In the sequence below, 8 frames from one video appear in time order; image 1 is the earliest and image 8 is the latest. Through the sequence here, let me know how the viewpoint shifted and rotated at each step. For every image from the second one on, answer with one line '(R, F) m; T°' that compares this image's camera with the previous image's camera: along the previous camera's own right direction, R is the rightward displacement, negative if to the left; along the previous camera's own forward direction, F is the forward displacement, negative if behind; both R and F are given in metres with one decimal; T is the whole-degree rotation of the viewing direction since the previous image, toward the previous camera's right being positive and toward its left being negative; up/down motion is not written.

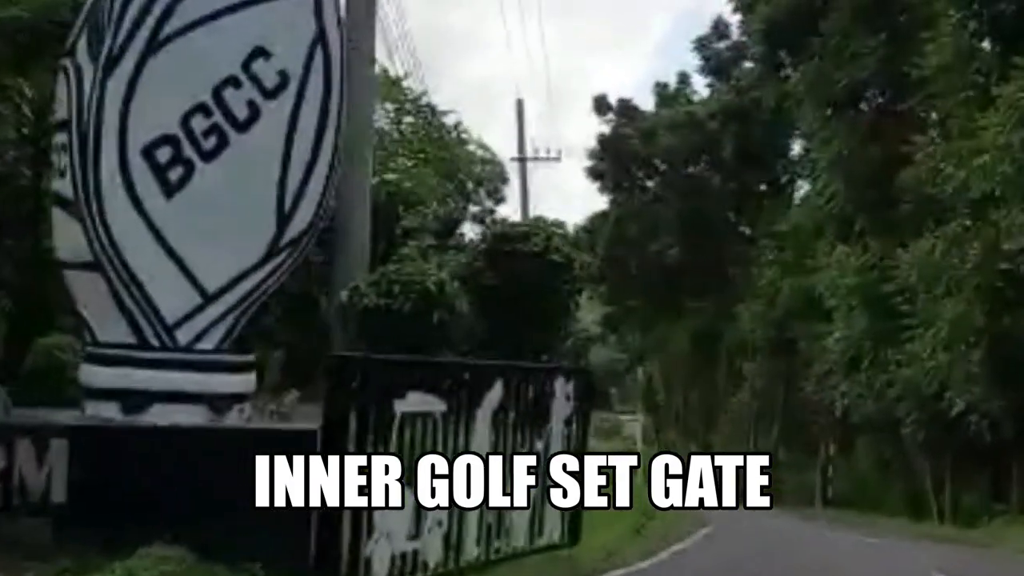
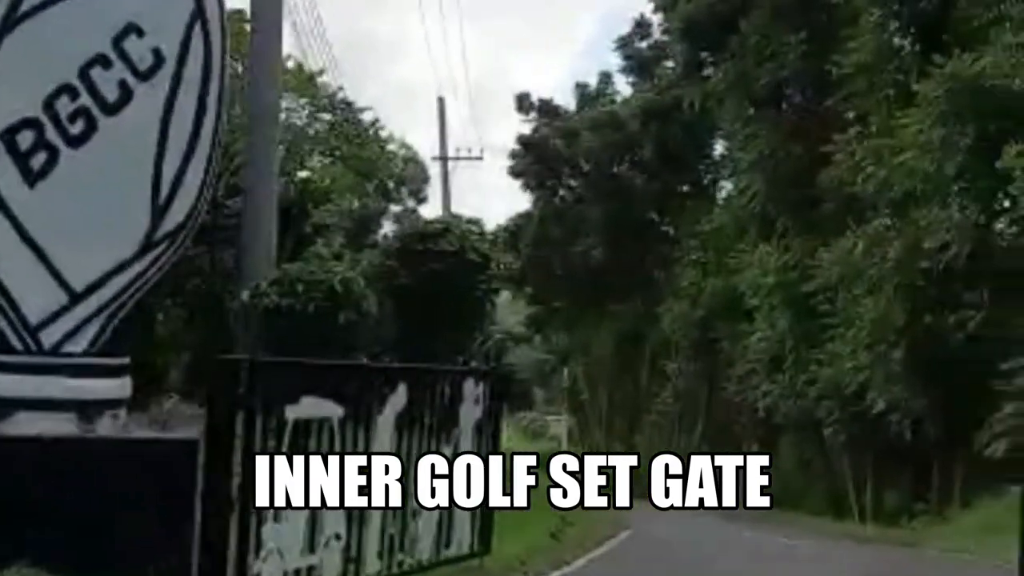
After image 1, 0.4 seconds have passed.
(+0.2, +0.6) m; +3°
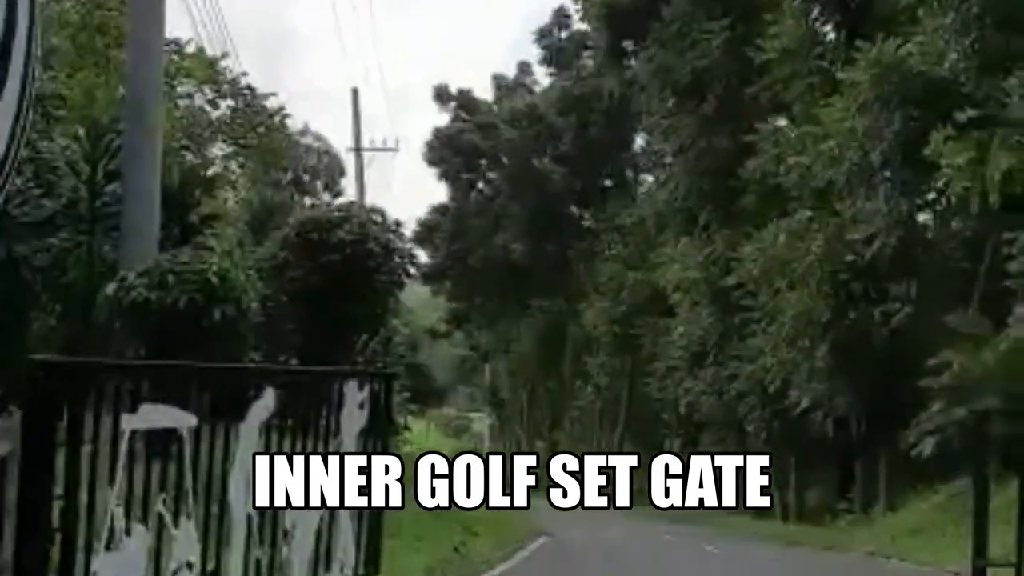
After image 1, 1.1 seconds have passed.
(+0.3, +1.3) m; +3°
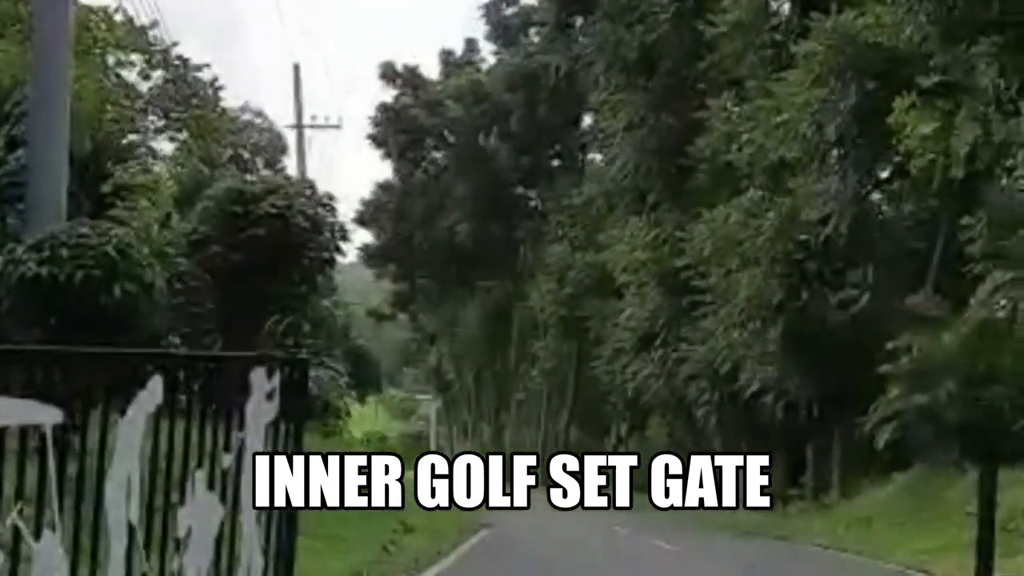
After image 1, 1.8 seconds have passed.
(+0.1, +1.3) m; +2°
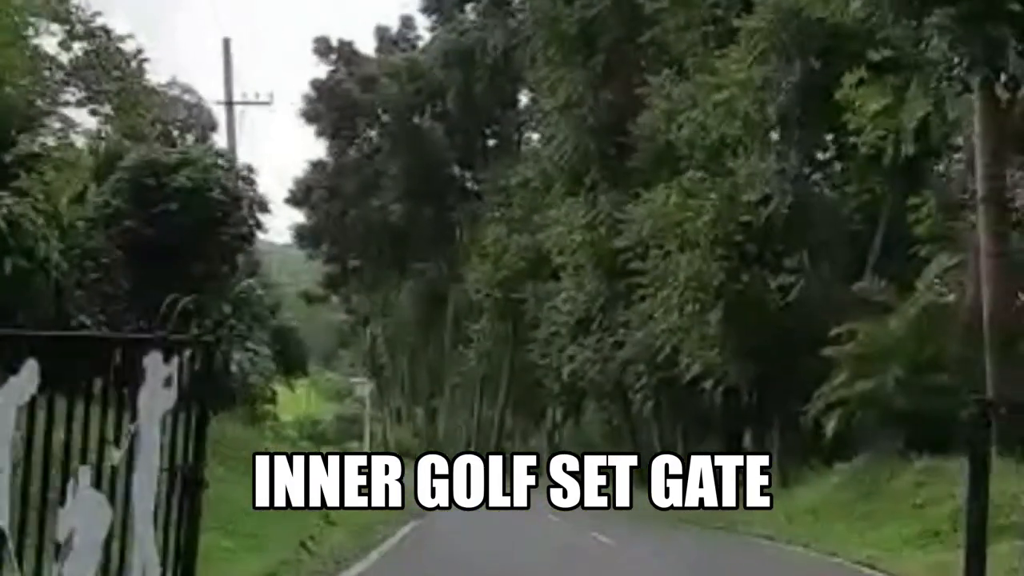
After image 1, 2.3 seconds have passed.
(0.0, +1.0) m; +2°
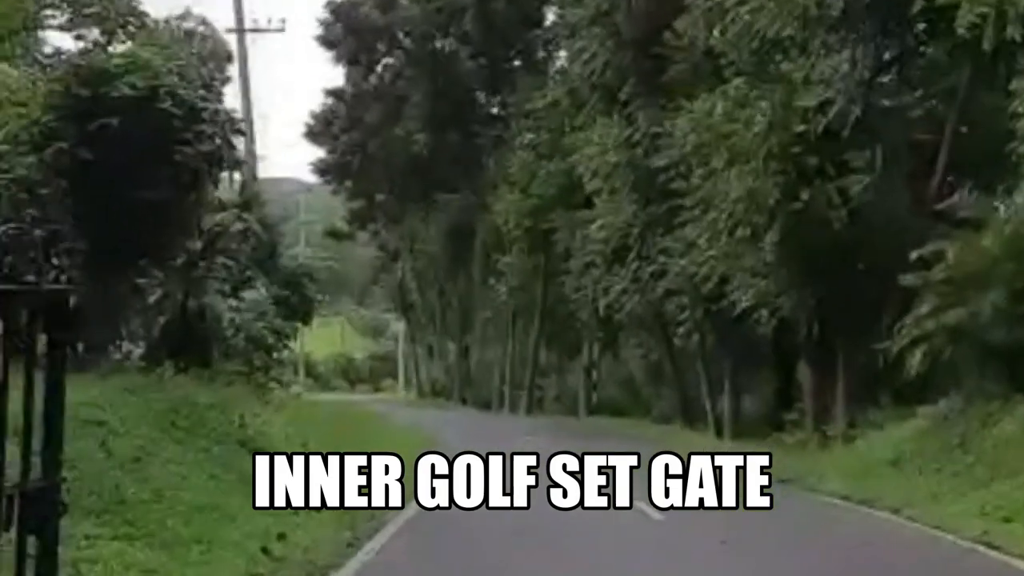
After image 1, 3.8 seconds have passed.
(+0.1, +3.2) m; -1°
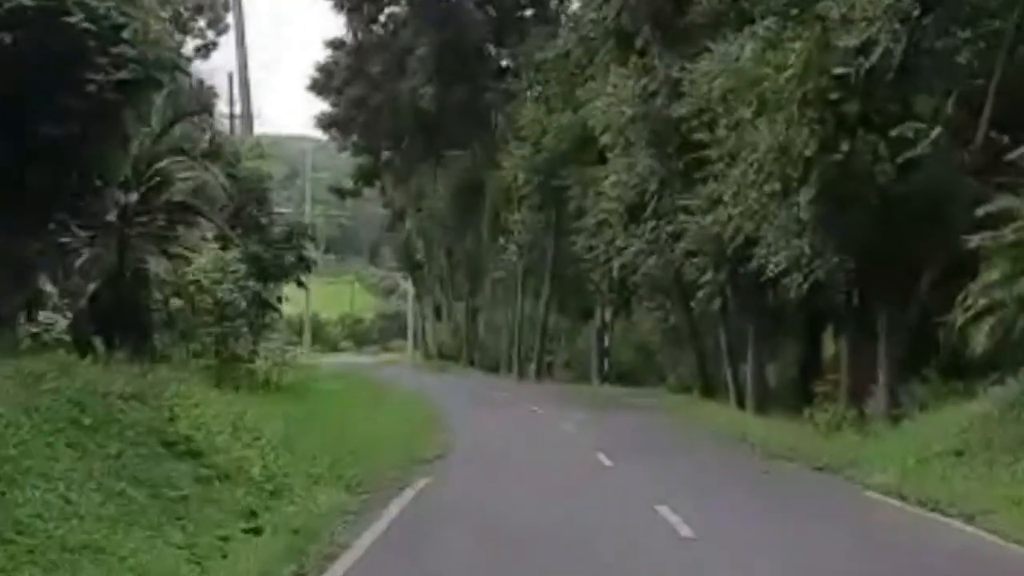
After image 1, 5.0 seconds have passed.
(+0.1, +2.7) m; 0°
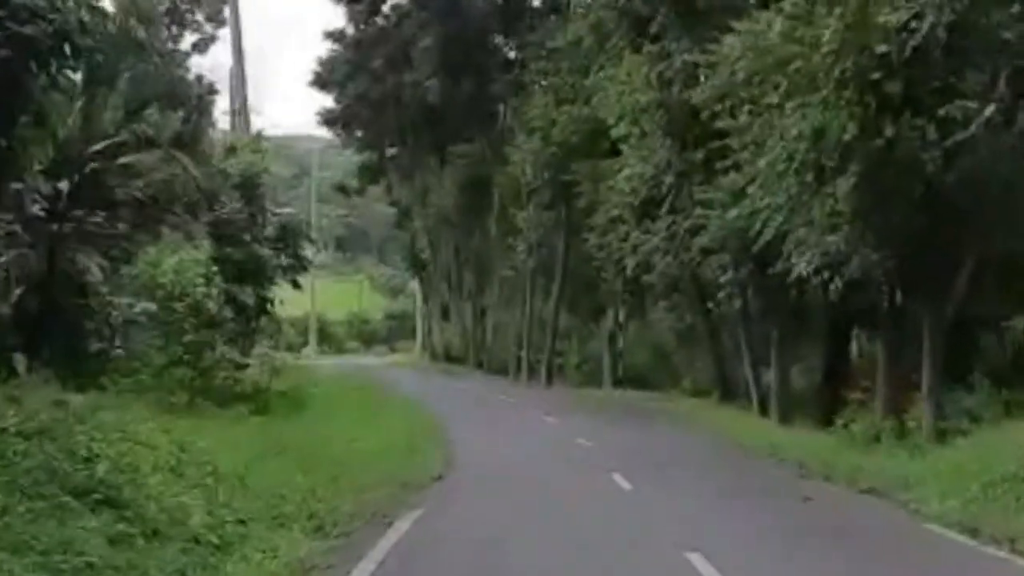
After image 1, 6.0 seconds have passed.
(0.0, +2.2) m; 0°
